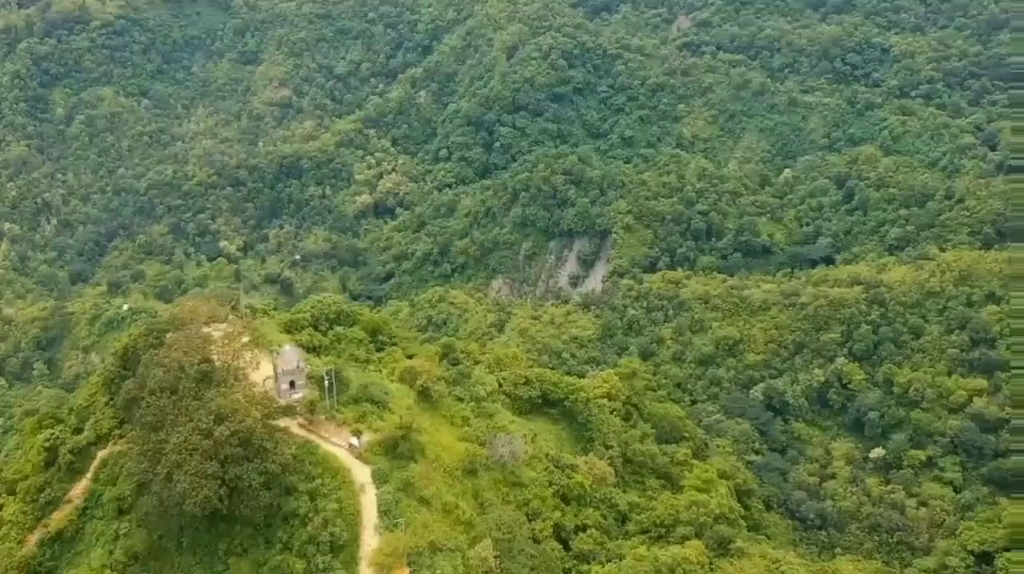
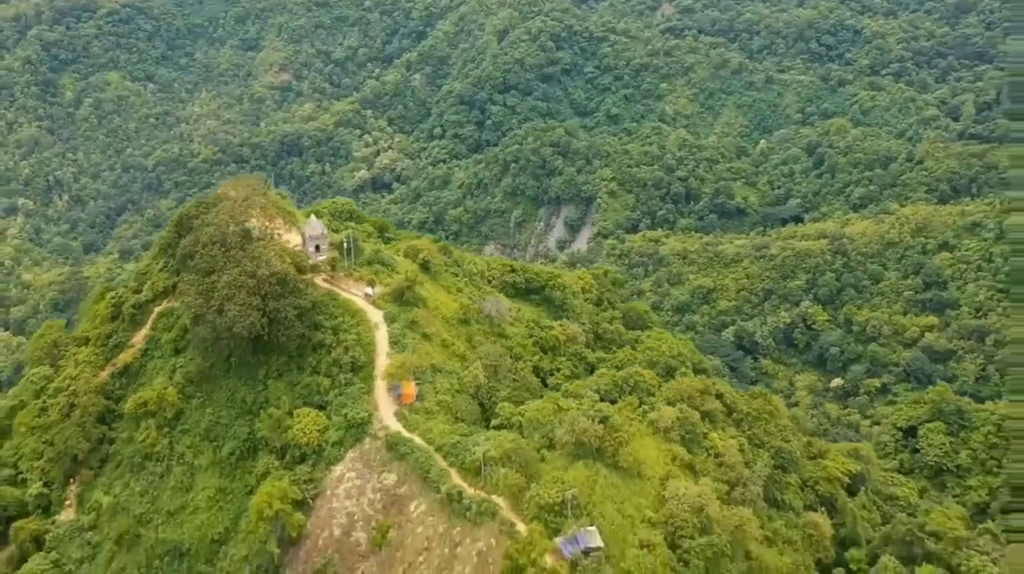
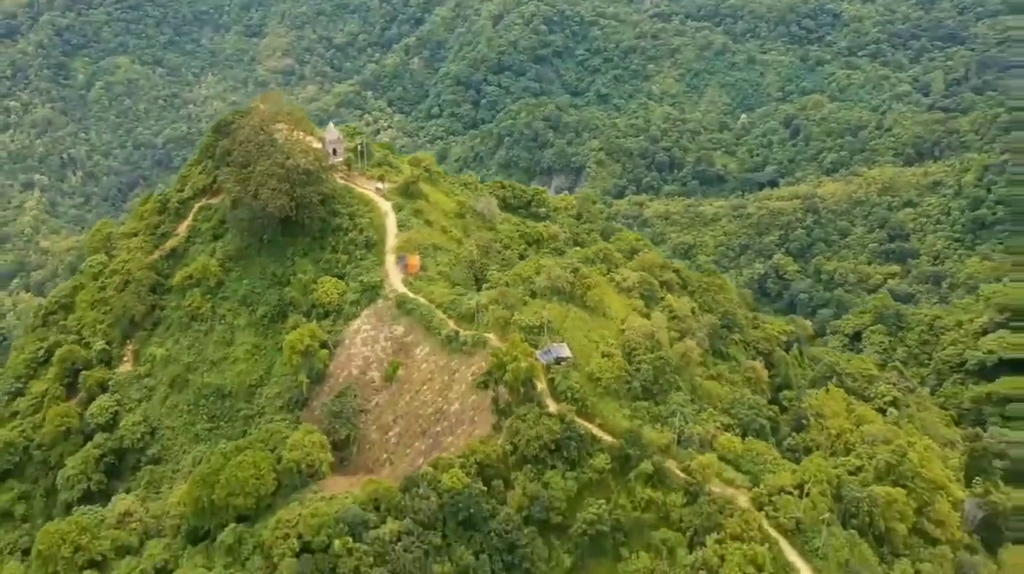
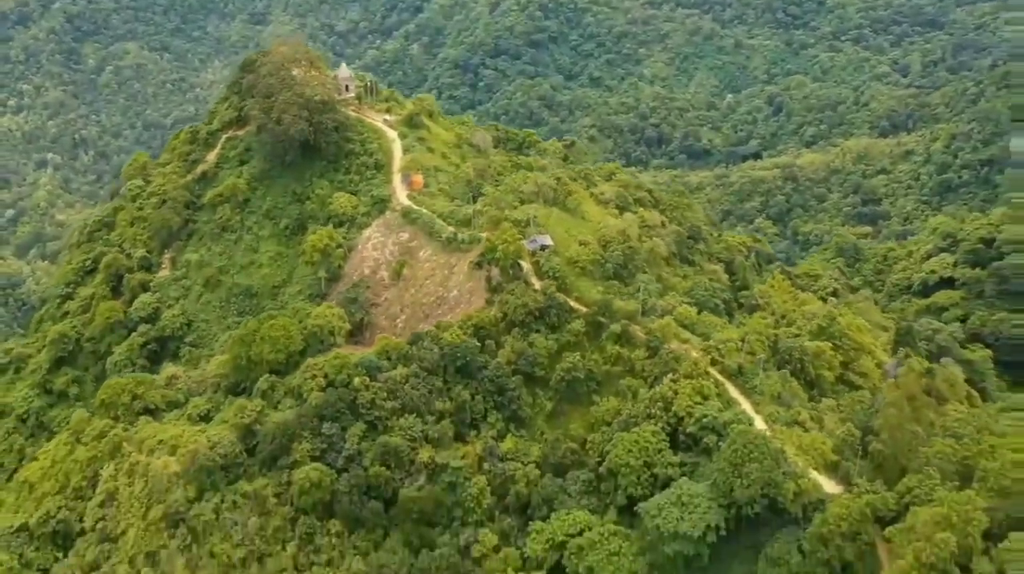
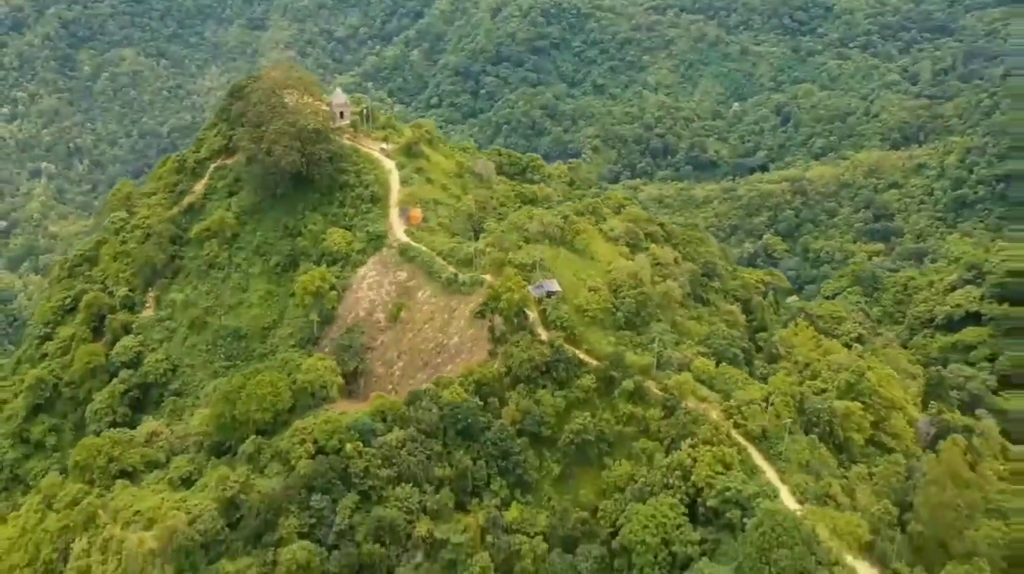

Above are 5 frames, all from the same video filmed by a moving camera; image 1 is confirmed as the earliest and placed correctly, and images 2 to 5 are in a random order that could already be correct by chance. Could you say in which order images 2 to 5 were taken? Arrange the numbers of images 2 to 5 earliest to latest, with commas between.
2, 3, 5, 4
